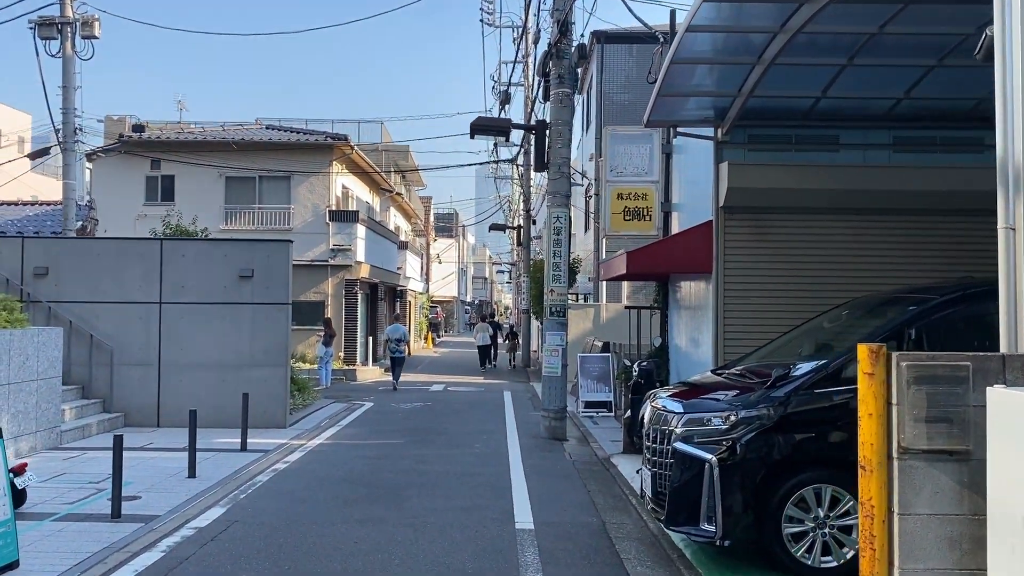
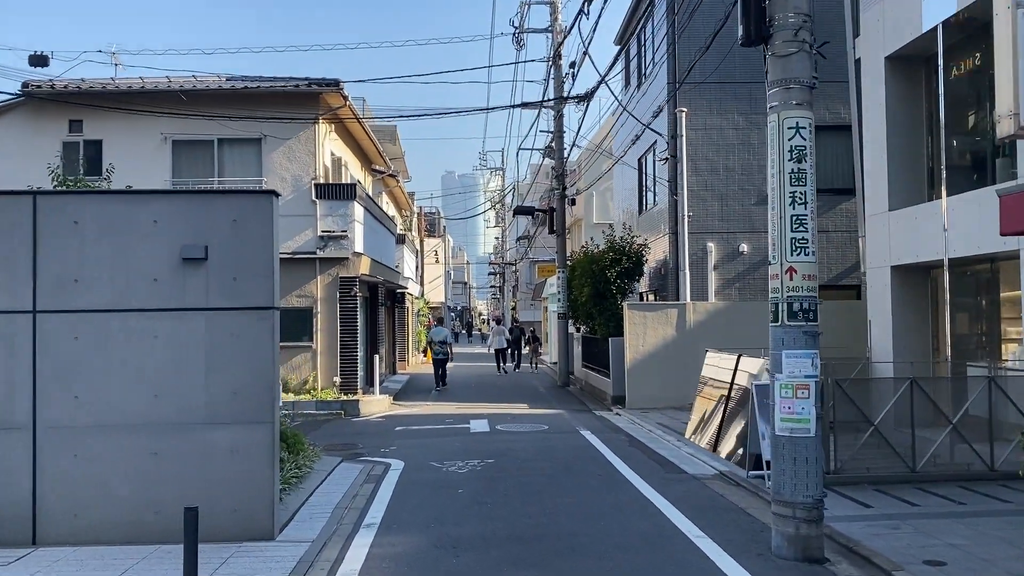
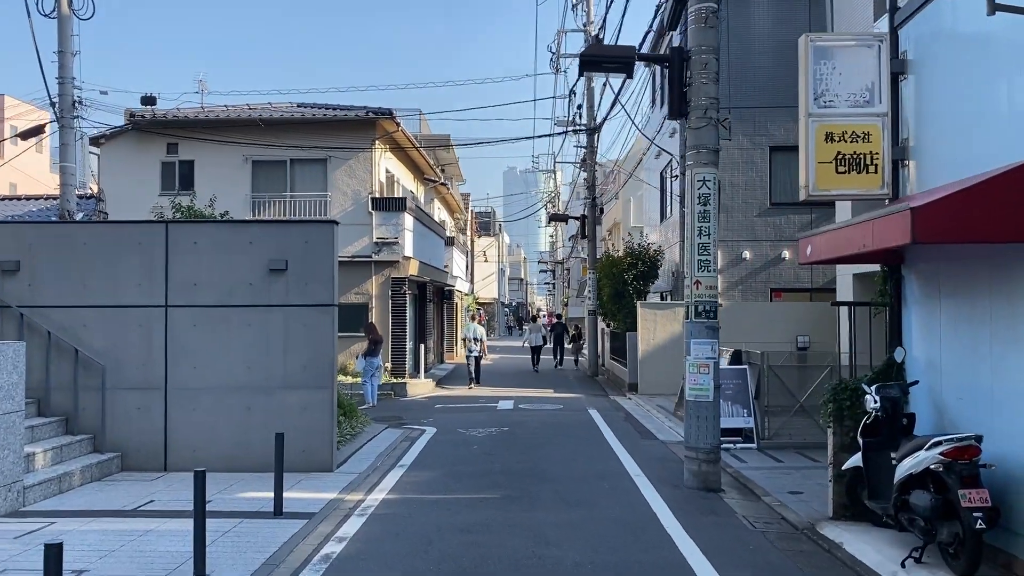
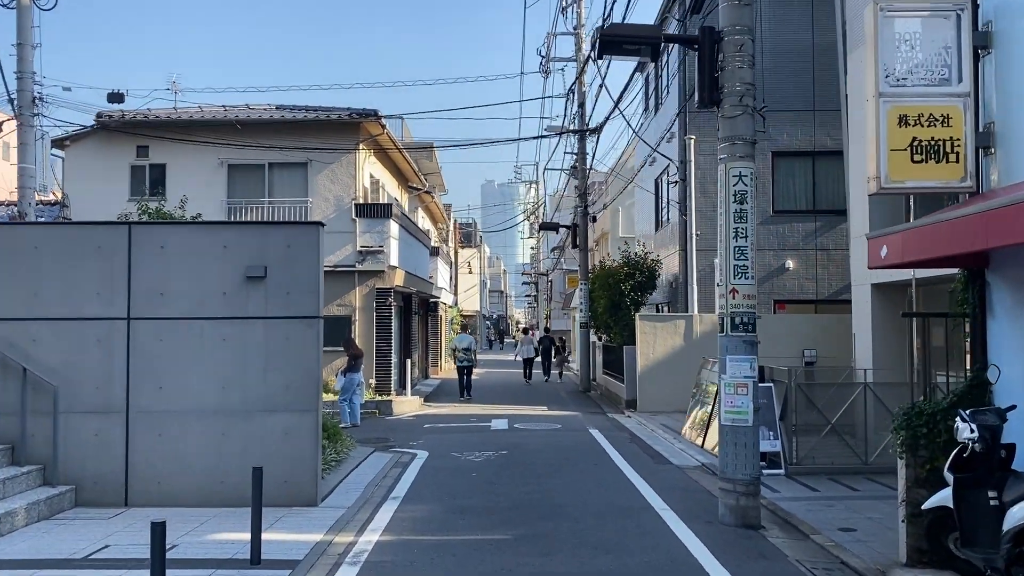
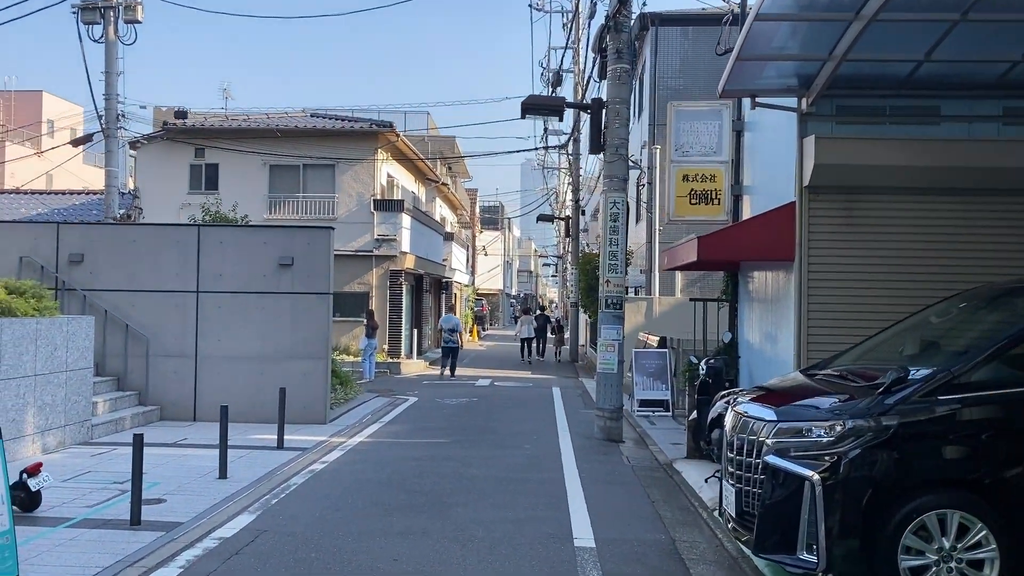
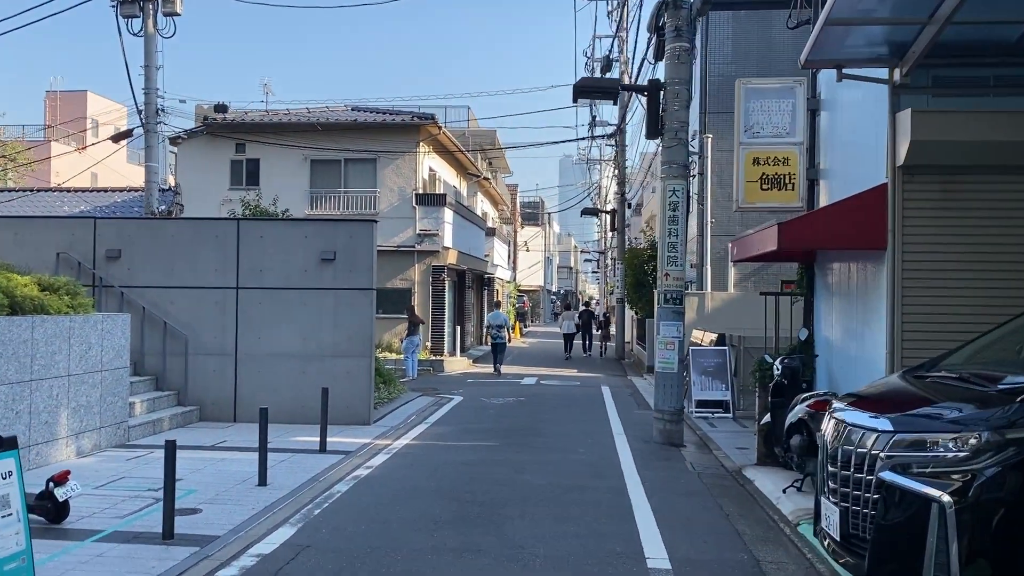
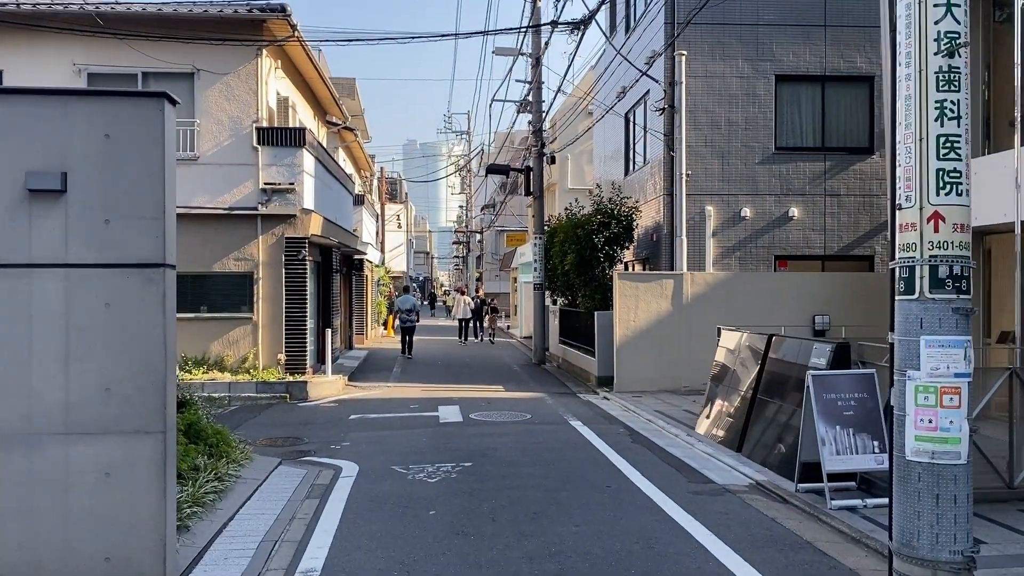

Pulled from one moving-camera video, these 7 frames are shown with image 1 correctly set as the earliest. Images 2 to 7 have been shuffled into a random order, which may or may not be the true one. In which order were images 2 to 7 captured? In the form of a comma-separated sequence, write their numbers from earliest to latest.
5, 6, 3, 4, 2, 7
